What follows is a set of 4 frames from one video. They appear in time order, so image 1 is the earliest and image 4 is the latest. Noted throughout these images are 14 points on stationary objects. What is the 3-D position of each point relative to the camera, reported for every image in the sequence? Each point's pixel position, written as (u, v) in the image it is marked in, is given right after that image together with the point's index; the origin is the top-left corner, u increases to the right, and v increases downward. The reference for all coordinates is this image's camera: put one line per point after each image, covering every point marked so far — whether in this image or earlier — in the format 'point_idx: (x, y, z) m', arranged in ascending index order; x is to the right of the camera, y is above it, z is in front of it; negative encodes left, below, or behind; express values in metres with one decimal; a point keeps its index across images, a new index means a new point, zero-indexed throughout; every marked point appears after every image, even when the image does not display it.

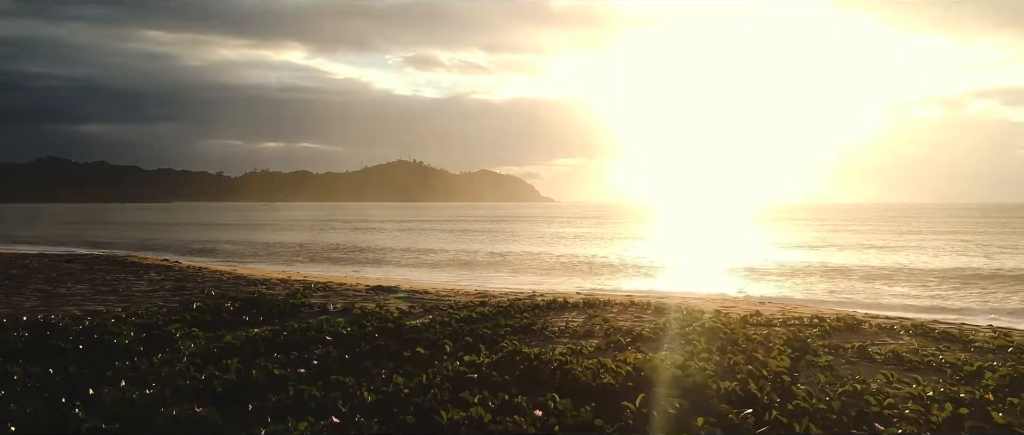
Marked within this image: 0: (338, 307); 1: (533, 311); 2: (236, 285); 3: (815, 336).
0: (-3.5, -1.8, +13.8) m
1: (+0.4, -1.7, +12.8) m
2: (-7.3, -1.8, +18.3) m
3: (+4.6, -1.8, +10.4) m
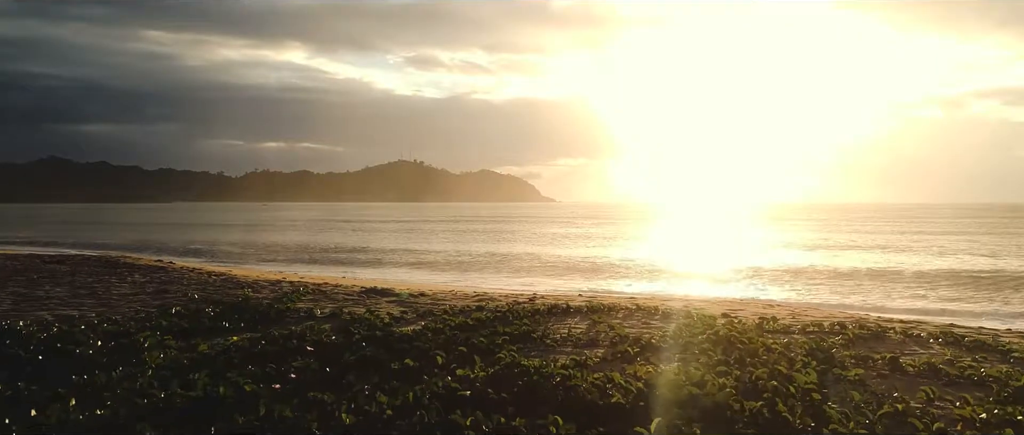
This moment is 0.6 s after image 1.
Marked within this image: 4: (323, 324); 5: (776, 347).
0: (-3.5, -1.8, +13.0) m
1: (+0.4, -1.7, +12.0) m
2: (-7.3, -1.8, +17.5) m
3: (+4.6, -1.8, +9.6) m
4: (-3.2, -1.8, +11.6) m
5: (+3.5, -1.7, +9.1) m
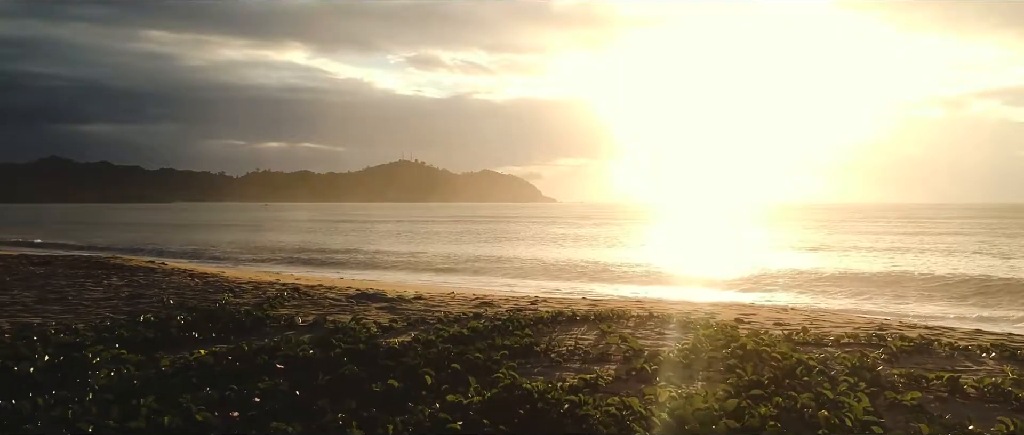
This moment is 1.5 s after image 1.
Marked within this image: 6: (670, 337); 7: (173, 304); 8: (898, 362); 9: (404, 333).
0: (-3.5, -1.8, +11.9) m
1: (+0.4, -1.7, +10.8) m
2: (-7.3, -1.7, +16.4) m
3: (+4.6, -1.8, +8.5) m
4: (-3.1, -1.8, +10.4) m
5: (+3.5, -1.7, +8.0) m
6: (+2.4, -1.8, +10.4) m
7: (-6.8, -1.7, +13.8) m
8: (+4.8, -1.8, +8.6) m
9: (-1.6, -1.8, +10.6) m
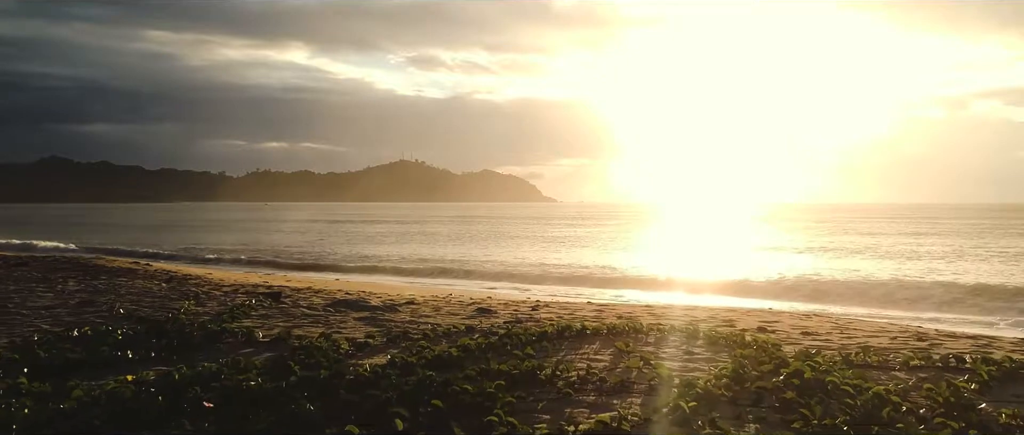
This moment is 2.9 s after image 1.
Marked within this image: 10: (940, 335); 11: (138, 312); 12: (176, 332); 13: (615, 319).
0: (-3.5, -1.7, +10.1) m
1: (+0.4, -1.7, +9.1) m
2: (-7.3, -1.7, +14.6) m
3: (+4.5, -1.7, +6.7) m
4: (-3.2, -1.7, +8.7) m
5: (+3.5, -1.7, +6.2) m
6: (+2.4, -1.8, +8.6) m
7: (-6.8, -1.7, +12.1) m
8: (+4.8, -1.8, +6.9) m
9: (-1.7, -1.7, +8.8) m
10: (+10.5, -2.8, +17.0) m
11: (-6.5, -1.7, +12.1) m
12: (-4.9, -1.7, +10.0) m
13: (+2.4, -2.2, +15.5) m
